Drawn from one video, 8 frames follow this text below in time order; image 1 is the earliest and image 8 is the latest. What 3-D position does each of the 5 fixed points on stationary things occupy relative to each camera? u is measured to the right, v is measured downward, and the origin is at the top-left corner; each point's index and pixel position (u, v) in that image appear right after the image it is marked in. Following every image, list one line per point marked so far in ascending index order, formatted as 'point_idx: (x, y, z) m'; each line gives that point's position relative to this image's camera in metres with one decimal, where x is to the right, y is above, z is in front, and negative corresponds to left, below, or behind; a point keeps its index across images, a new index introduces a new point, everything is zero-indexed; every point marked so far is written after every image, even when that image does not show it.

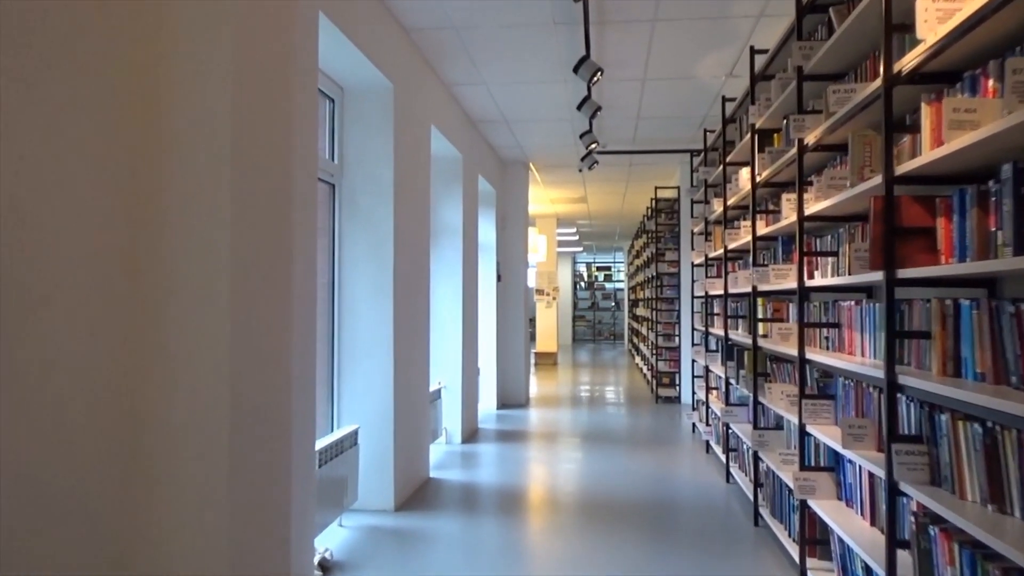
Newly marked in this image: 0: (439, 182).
0: (-0.6, +0.9, +6.2) m
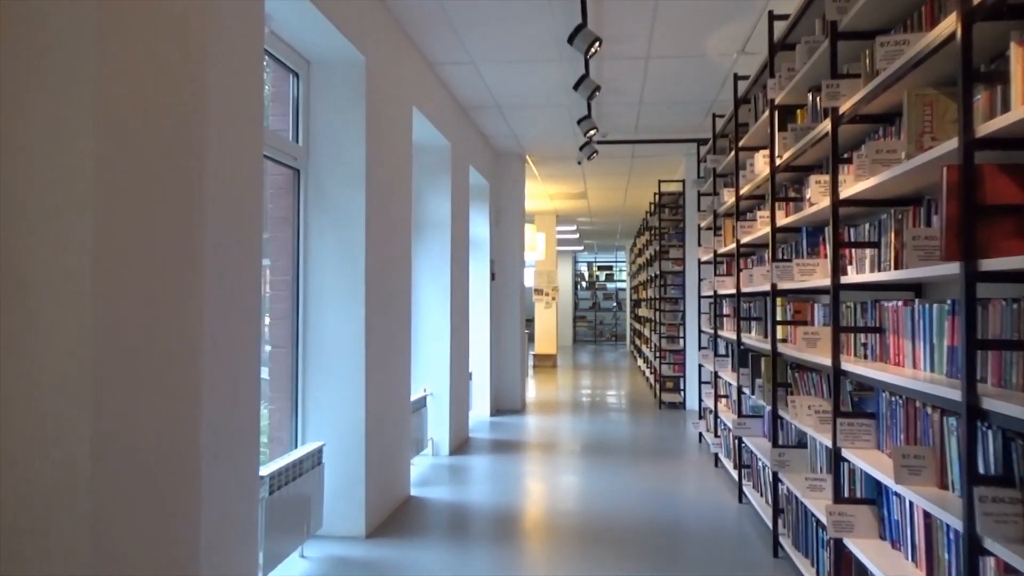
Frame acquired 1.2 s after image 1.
0: (-0.7, +0.9, +5.8) m
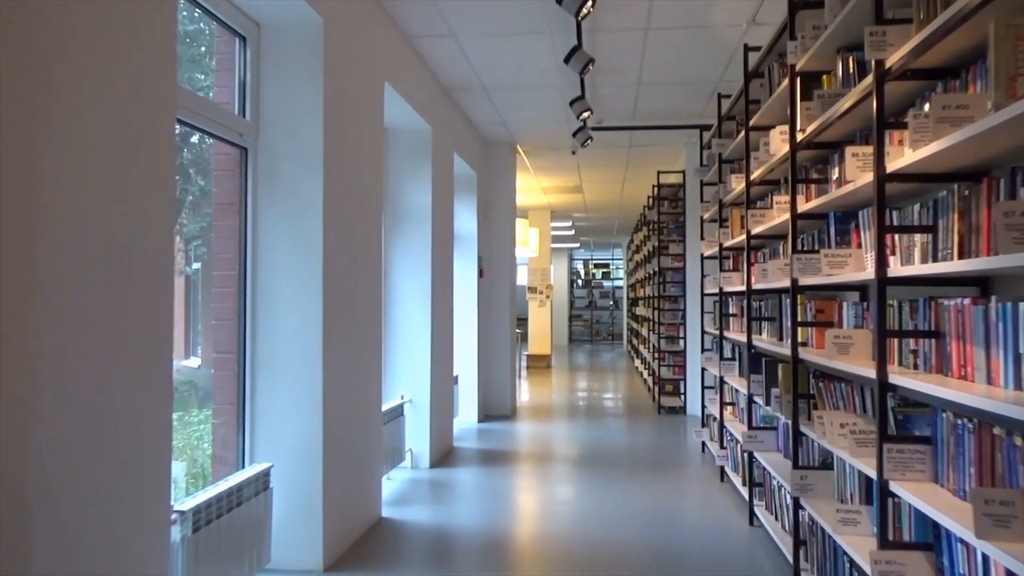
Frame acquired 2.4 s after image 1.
0: (-0.8, +0.9, +5.3) m
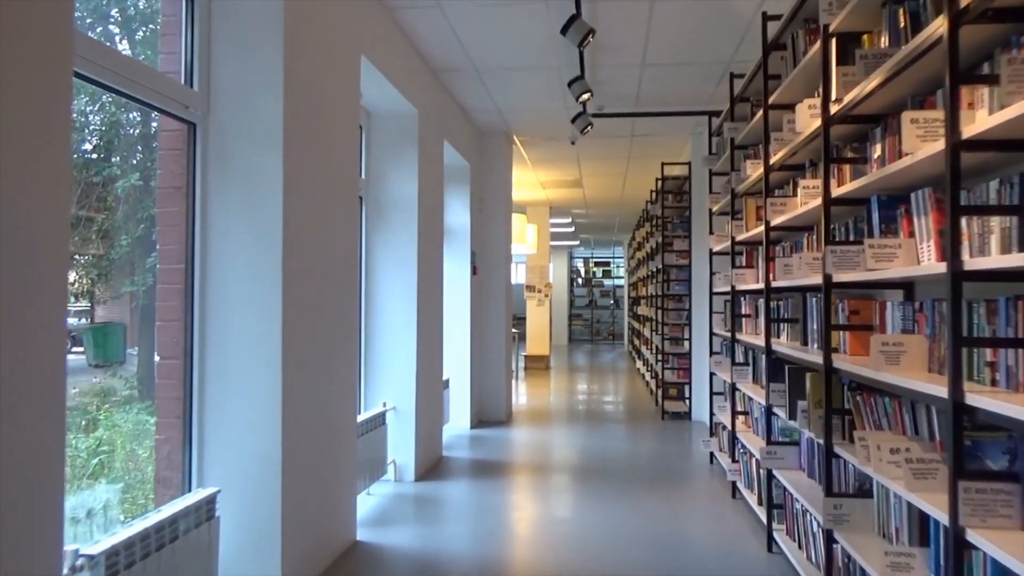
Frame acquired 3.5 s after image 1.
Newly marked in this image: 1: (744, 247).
0: (-0.8, +1.0, +4.9) m
1: (+1.4, +0.2, +4.5) m
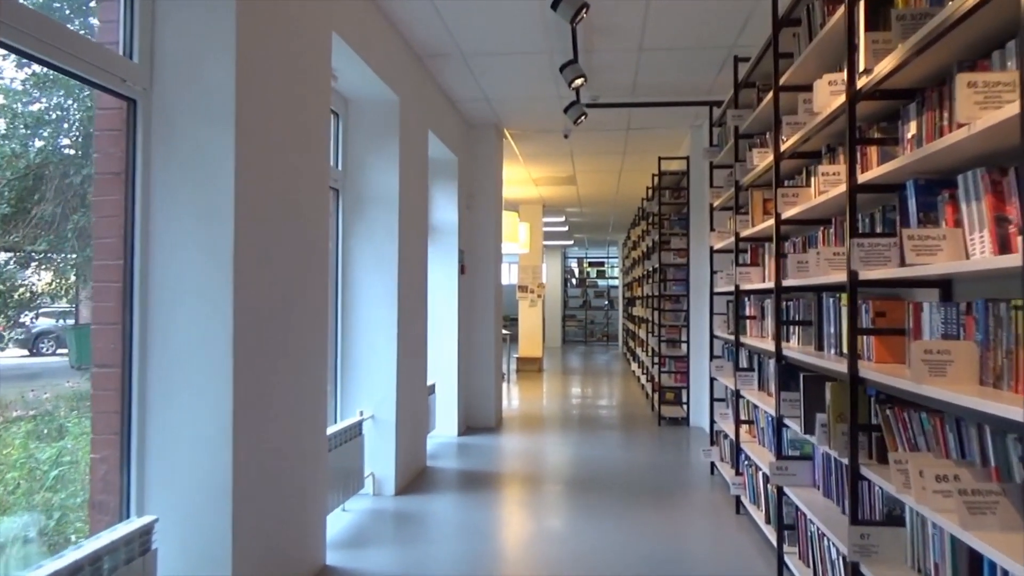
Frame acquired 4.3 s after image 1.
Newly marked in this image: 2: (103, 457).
0: (-0.9, +1.0, +4.5) m
1: (+1.4, +0.3, +4.1) m
2: (-1.4, -0.6, +2.4) m
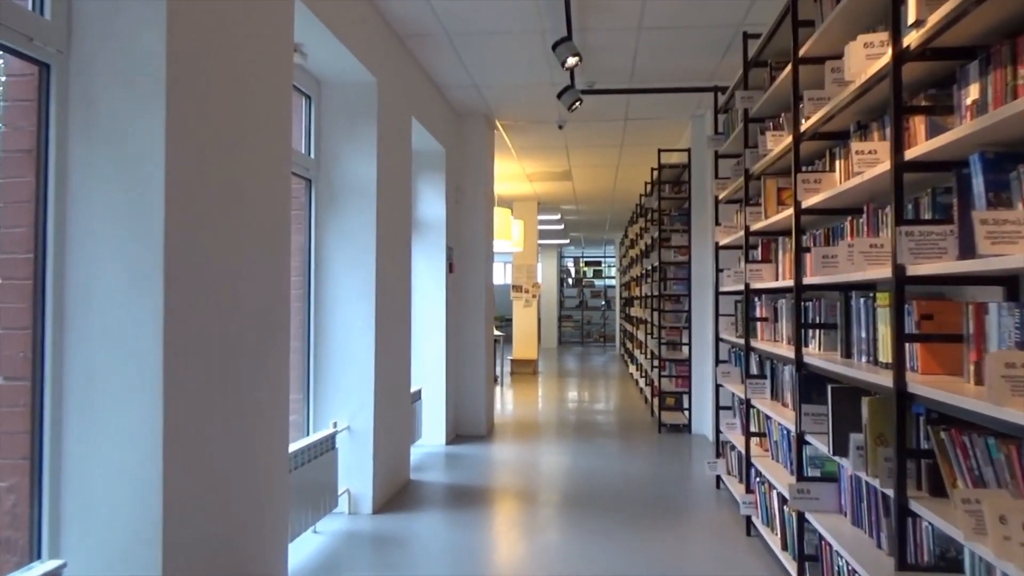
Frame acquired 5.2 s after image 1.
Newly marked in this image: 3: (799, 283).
0: (-1.0, +1.0, +4.1) m
1: (+1.3, +0.3, +3.8) m
2: (-1.4, -0.6, +2.0) m
3: (+1.1, 0.0, +2.8) m
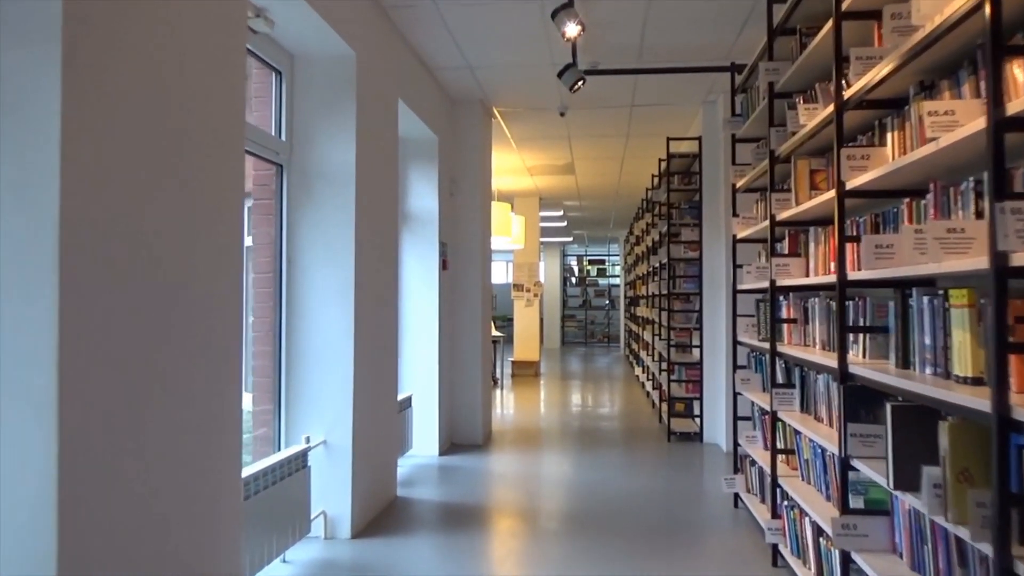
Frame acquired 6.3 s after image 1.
0: (-1.0, +1.0, +3.7) m
1: (+1.3, +0.3, +3.3) m
2: (-1.4, -0.5, +1.6) m
3: (+1.1, 0.0, +2.4) m
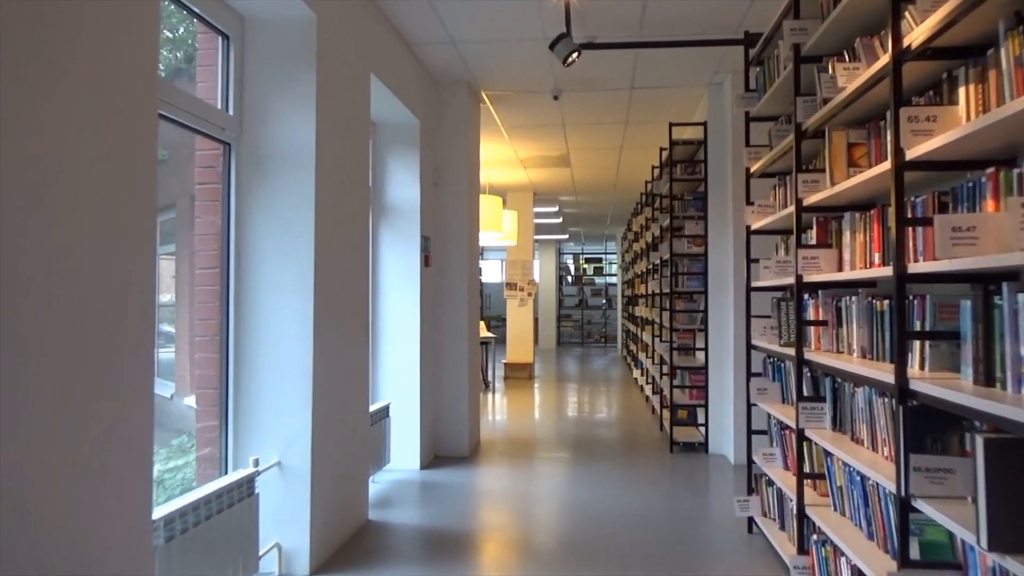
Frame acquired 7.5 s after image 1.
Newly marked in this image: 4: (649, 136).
0: (-1.1, +1.0, +3.2) m
1: (+1.2, +0.3, +2.9) m
2: (-1.5, -0.5, +1.1) m
3: (+1.0, 0.0, +1.9) m
4: (+1.3, +1.5, +7.1) m
